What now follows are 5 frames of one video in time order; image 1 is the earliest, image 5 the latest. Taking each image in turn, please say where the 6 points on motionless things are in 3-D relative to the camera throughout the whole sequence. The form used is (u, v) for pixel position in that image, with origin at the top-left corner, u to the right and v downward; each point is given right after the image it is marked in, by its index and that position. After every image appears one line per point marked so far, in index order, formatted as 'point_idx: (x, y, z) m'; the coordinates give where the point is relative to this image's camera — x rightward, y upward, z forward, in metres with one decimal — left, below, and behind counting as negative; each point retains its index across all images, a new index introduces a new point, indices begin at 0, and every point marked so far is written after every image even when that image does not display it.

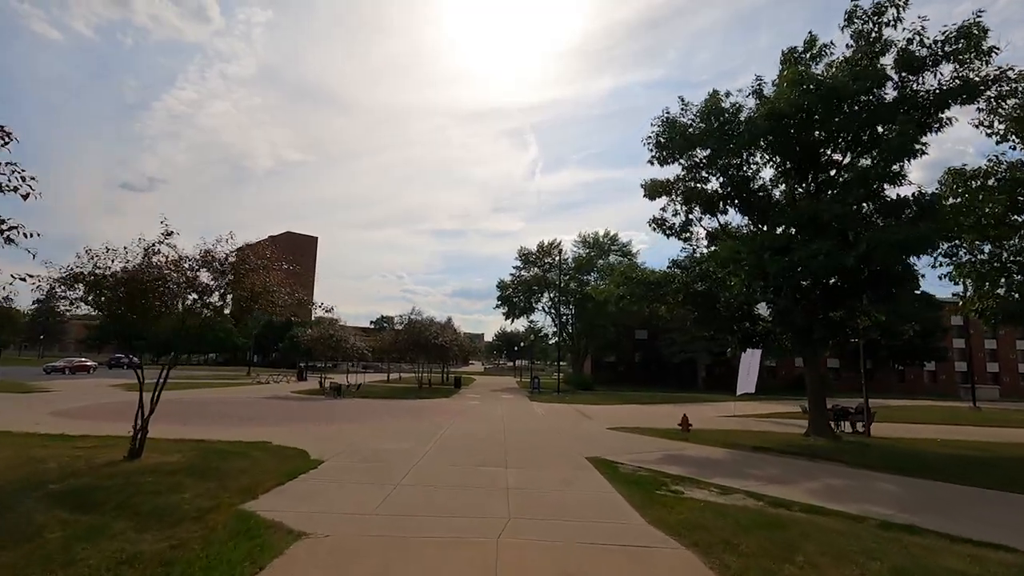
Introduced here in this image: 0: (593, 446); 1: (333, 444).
0: (+2.3, -4.4, +14.9) m
1: (-4.7, -4.0, +13.9) m
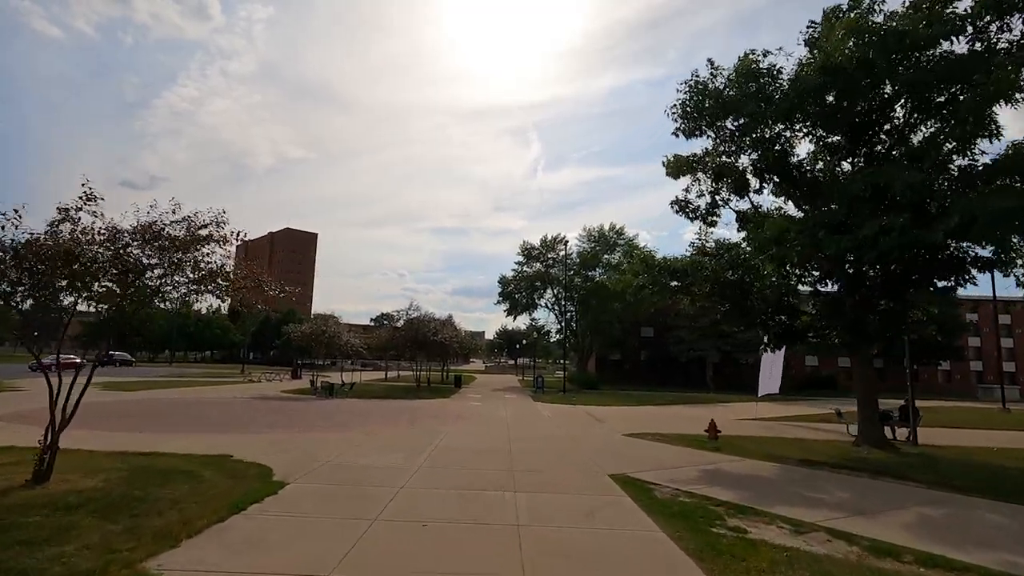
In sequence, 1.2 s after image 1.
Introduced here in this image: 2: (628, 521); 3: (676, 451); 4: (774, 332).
0: (+2.5, -4.0, +12.8) m
1: (-4.5, -3.7, +11.8) m
2: (+1.6, -3.3, +7.6) m
3: (+4.3, -4.3, +13.9) m
4: (+8.0, -1.3, +16.2) m
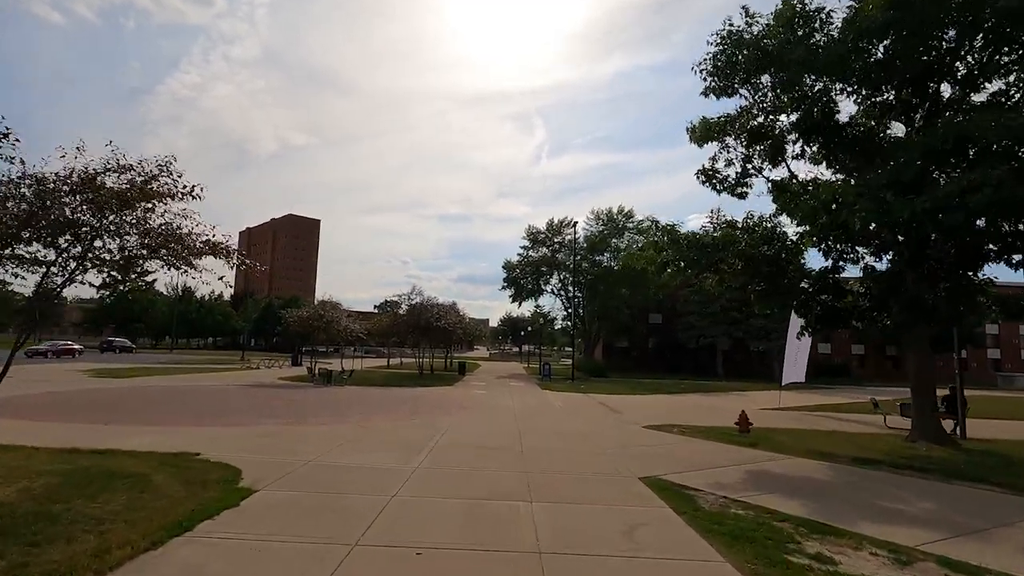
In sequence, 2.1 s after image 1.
0: (+2.7, -3.5, +11.3) m
1: (-4.3, -3.1, +10.3) m
2: (+1.8, -2.9, +6.0) m
3: (+4.5, -3.7, +12.4) m
4: (+8.2, -0.7, +14.5) m
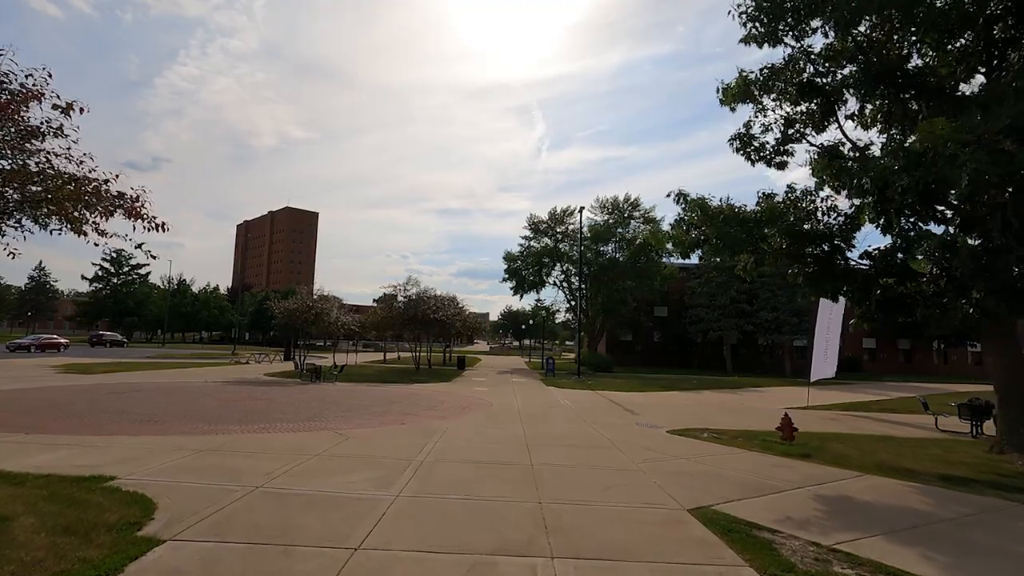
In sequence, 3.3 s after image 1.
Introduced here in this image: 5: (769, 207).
0: (+2.8, -3.1, +9.2) m
1: (-4.1, -2.8, +8.2) m
2: (+1.9, -2.6, +3.9) m
3: (+4.6, -3.3, +10.2) m
4: (+8.3, -0.3, +12.4) m
5: (+6.1, +2.0, +12.7) m
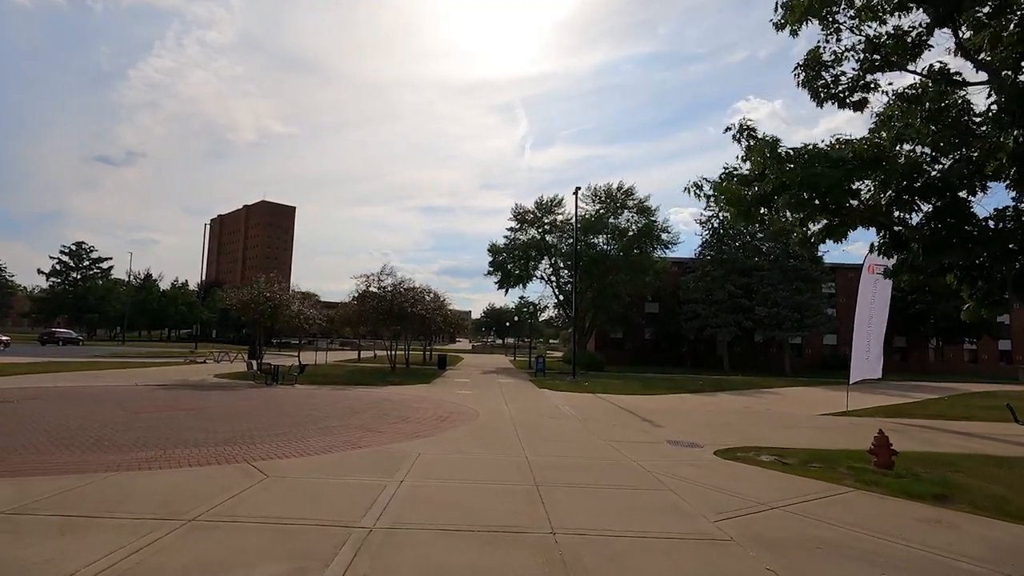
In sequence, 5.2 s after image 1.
0: (+2.9, -2.6, +5.7) m
1: (-4.0, -2.3, +4.5) m
2: (+2.2, -2.1, +0.4) m
3: (+4.7, -2.8, +6.8) m
4: (+8.3, +0.2, +9.1) m
5: (+6.1, +2.4, +9.3) m
